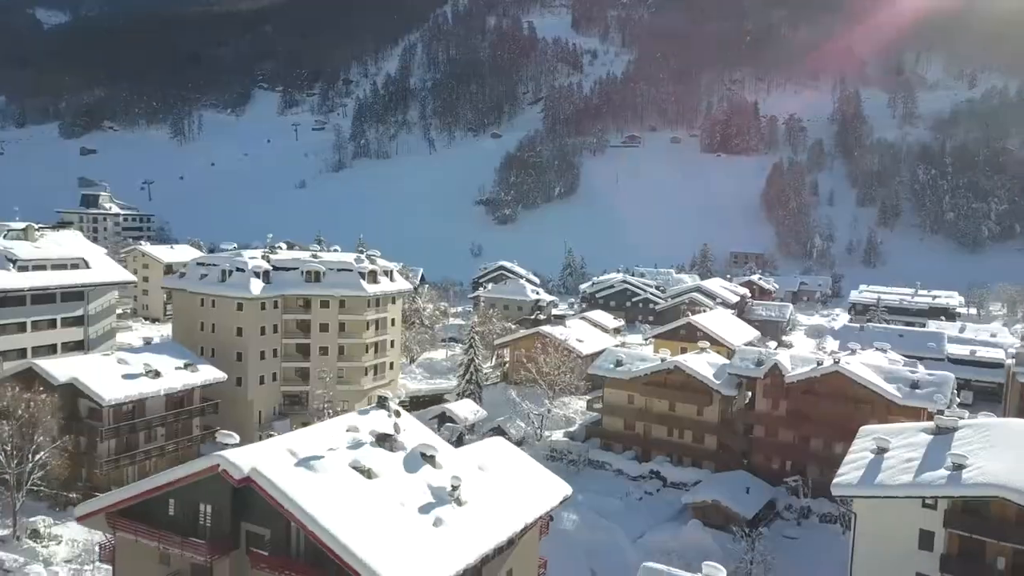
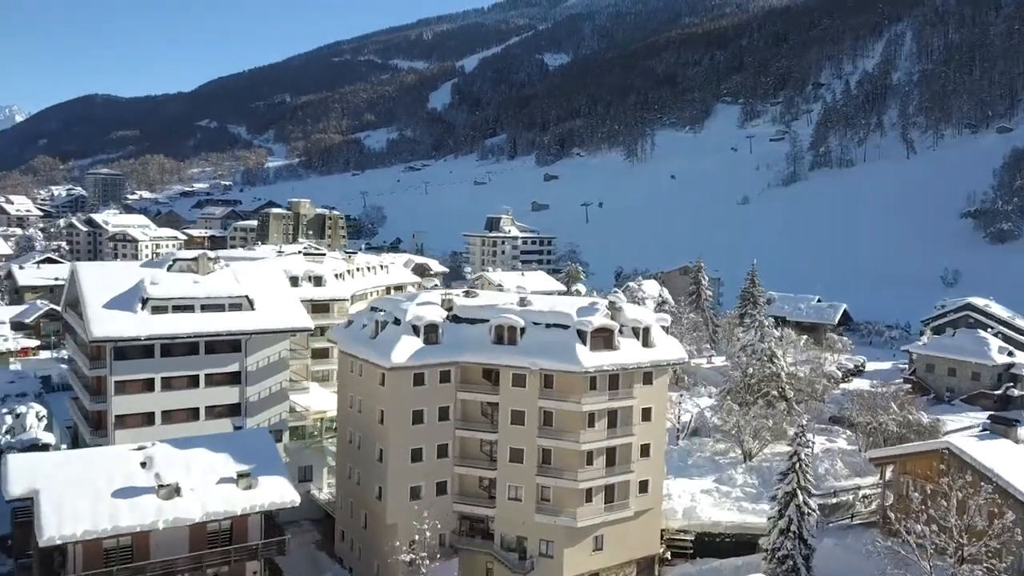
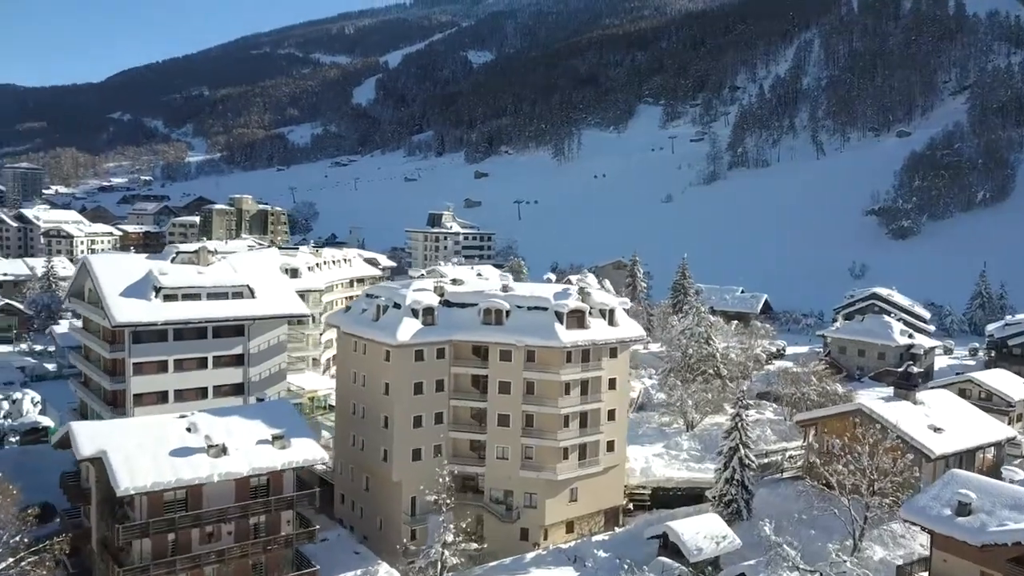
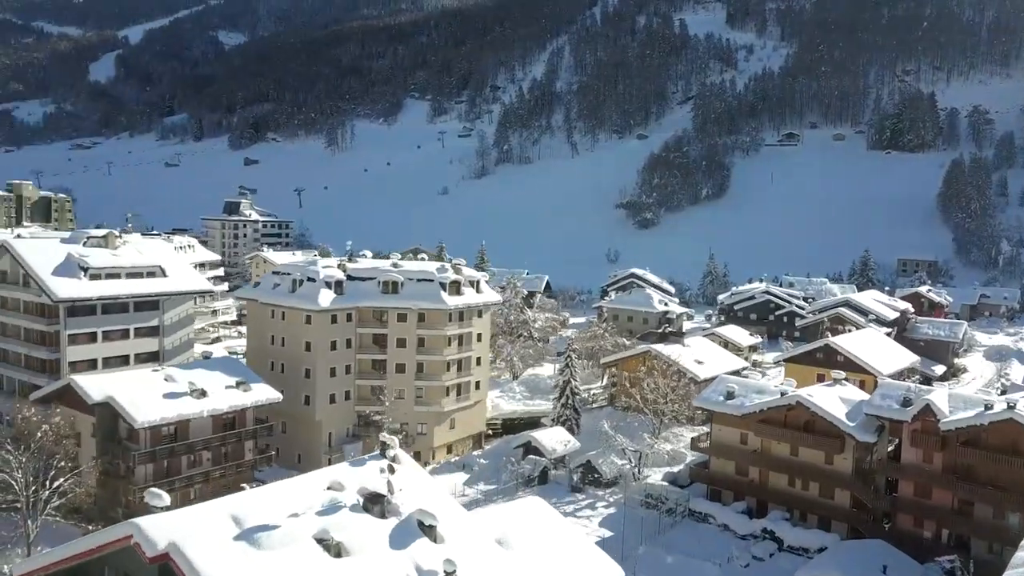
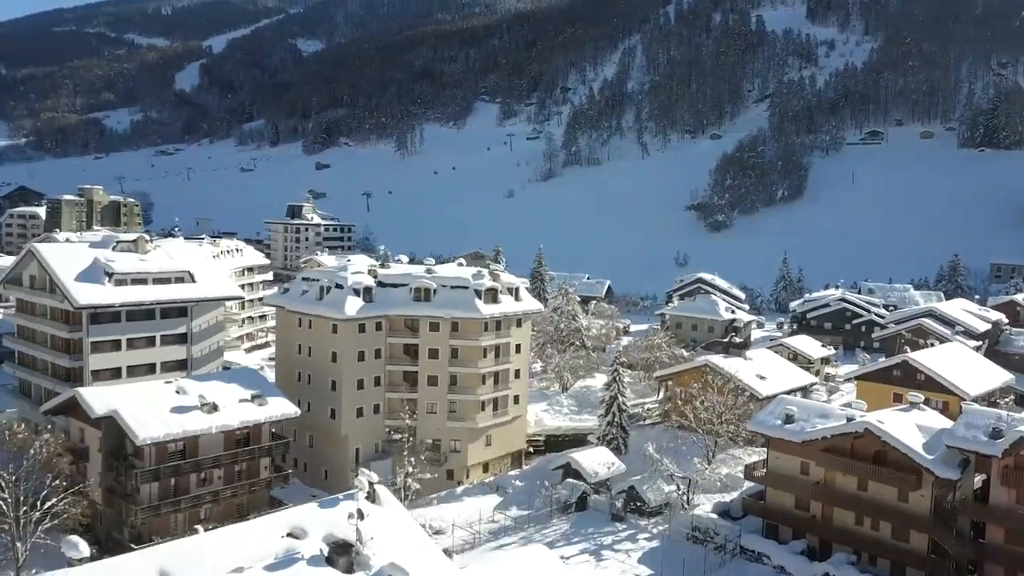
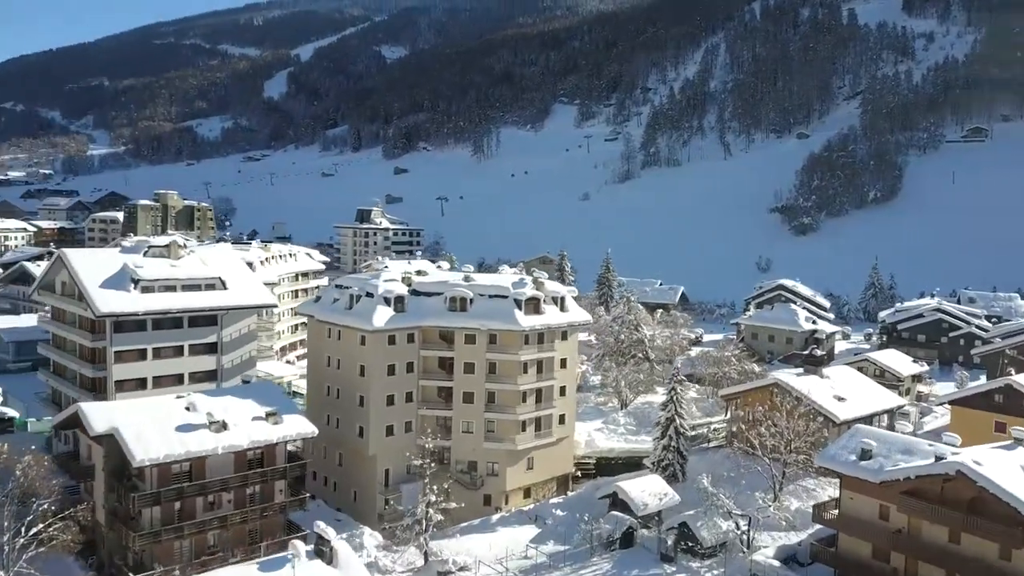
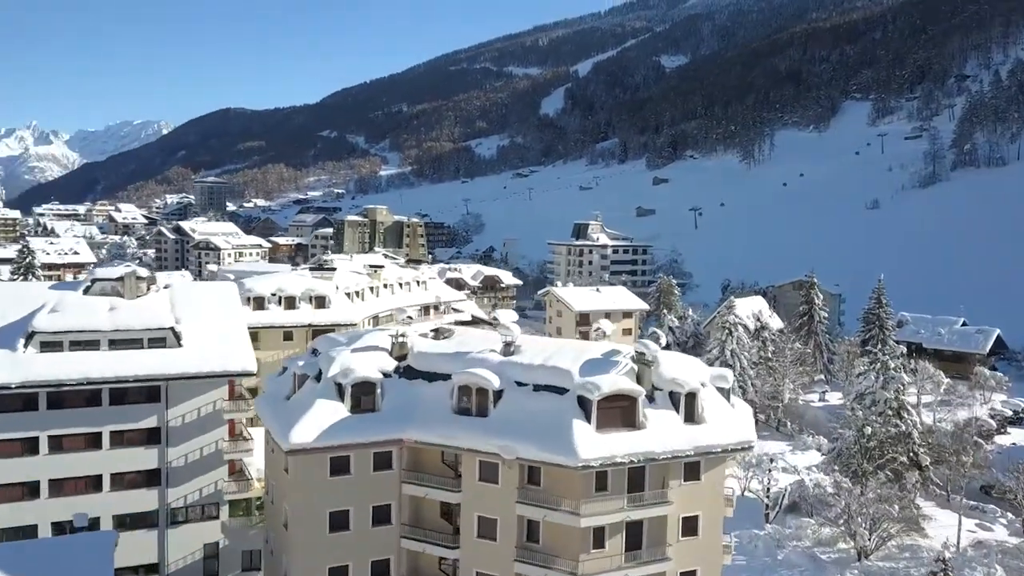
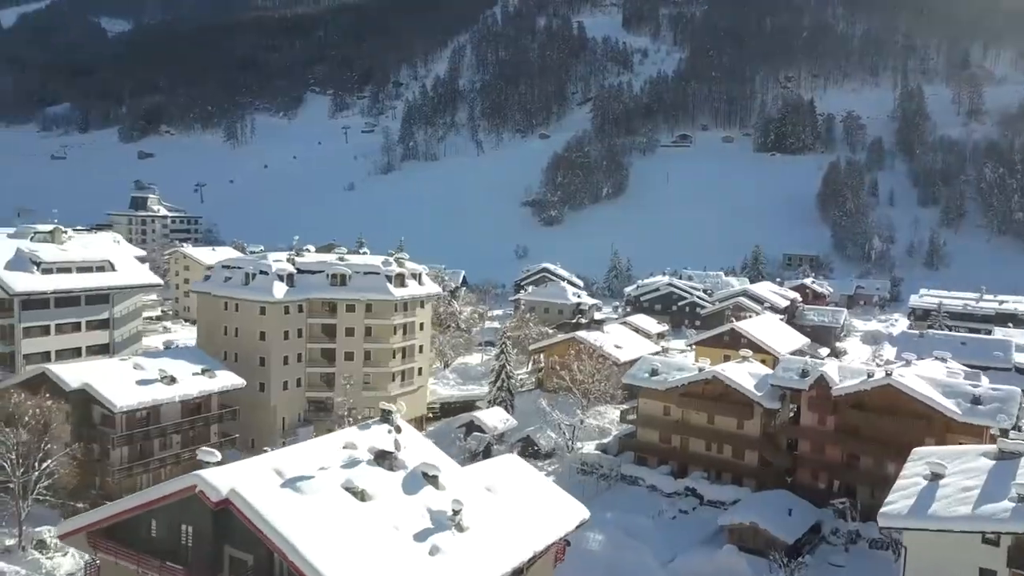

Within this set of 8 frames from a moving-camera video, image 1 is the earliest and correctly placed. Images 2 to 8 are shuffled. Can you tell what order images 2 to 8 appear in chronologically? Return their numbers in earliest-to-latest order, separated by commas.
8, 4, 5, 6, 3, 2, 7
